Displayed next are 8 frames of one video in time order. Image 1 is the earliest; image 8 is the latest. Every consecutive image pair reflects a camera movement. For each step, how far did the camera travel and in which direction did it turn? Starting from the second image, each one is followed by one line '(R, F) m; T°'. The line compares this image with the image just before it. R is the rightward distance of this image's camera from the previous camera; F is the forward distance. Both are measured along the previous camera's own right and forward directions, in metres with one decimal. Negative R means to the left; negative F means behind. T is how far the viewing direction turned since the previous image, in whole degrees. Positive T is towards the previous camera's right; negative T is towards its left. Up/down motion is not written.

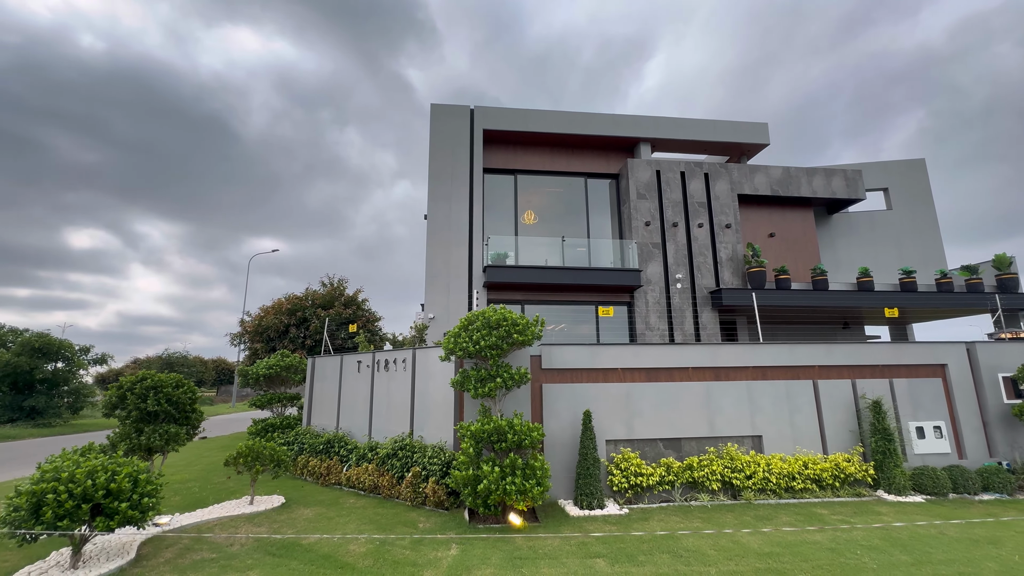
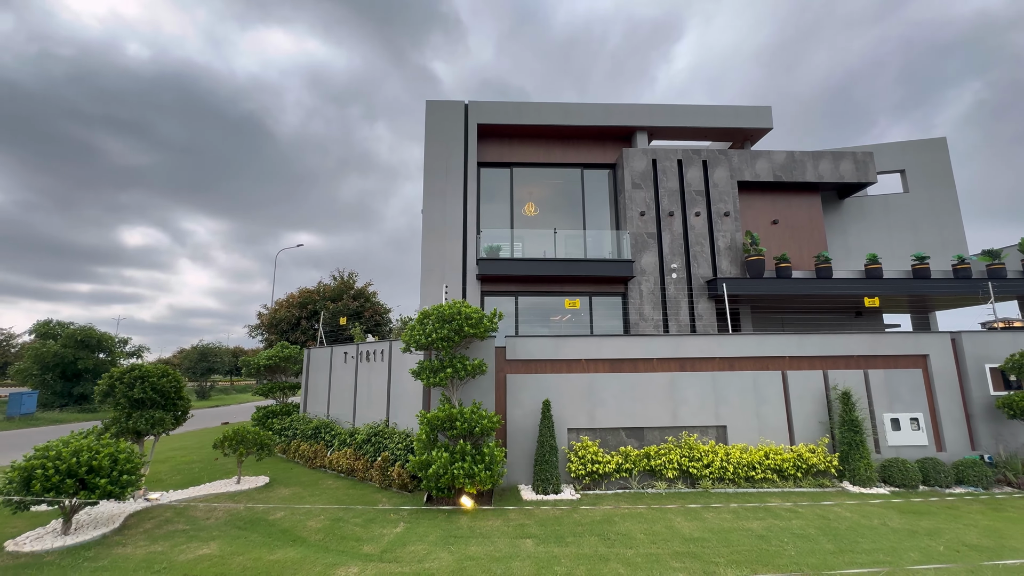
(+1.1, -0.2) m; -4°
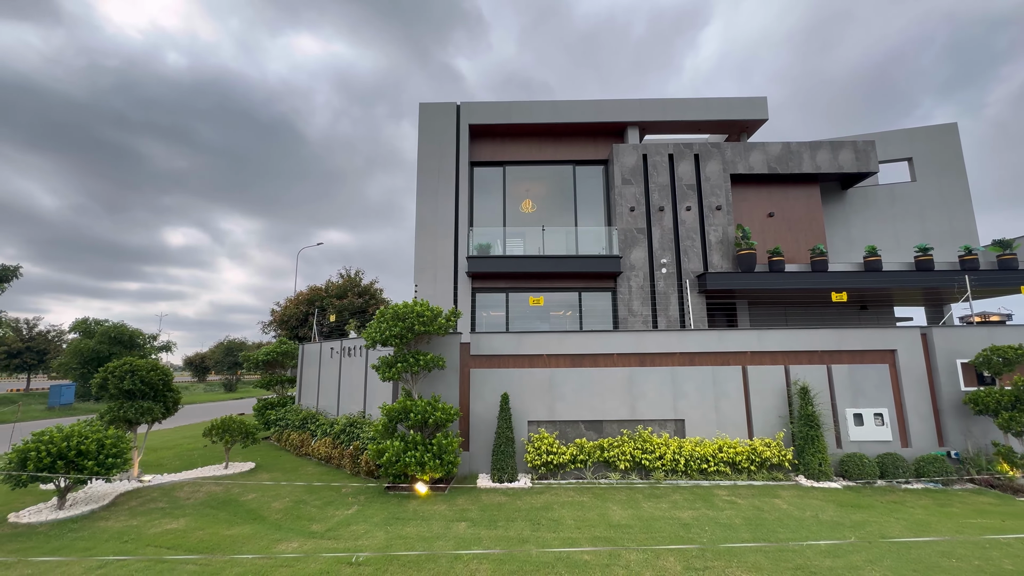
(+1.1, -0.3) m; -4°
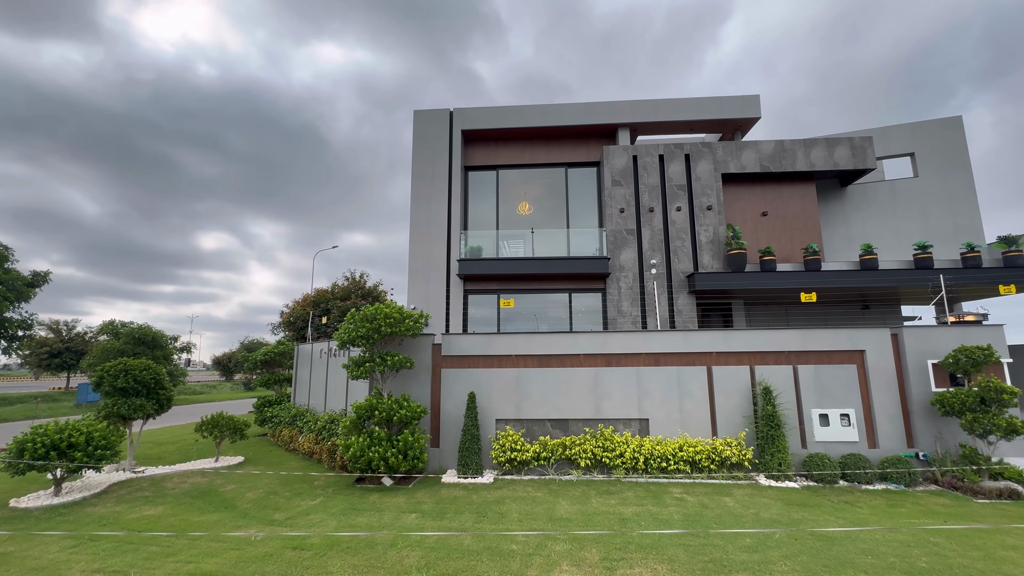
(+0.9, -0.2) m; -3°
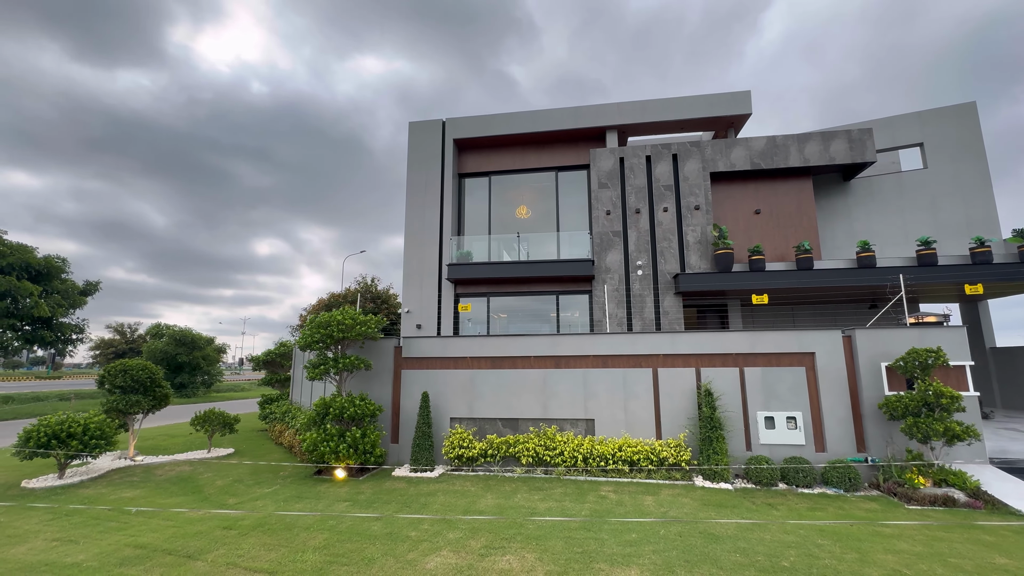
(+1.6, -0.3) m; -5°
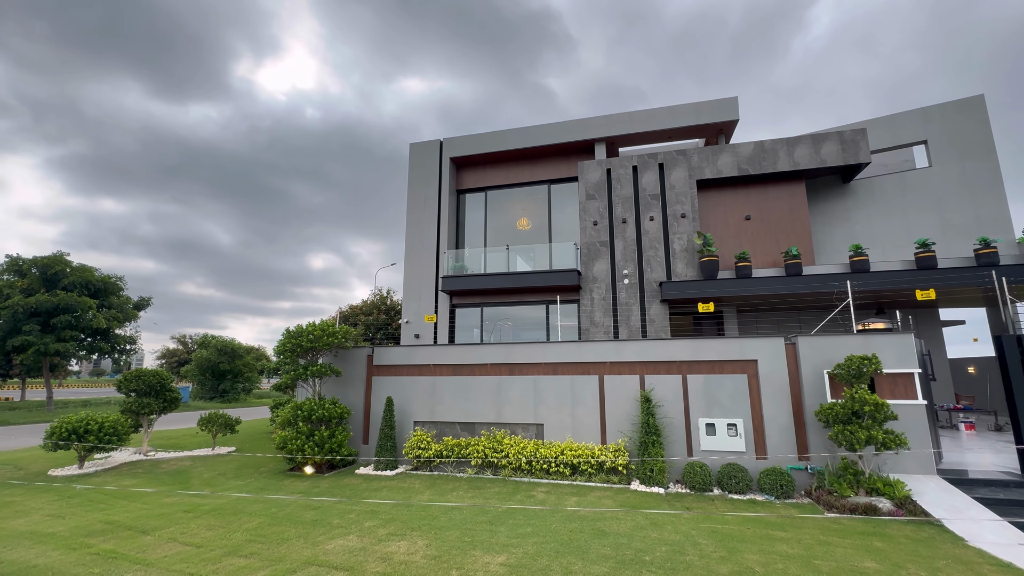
(+1.7, -0.4) m; -6°
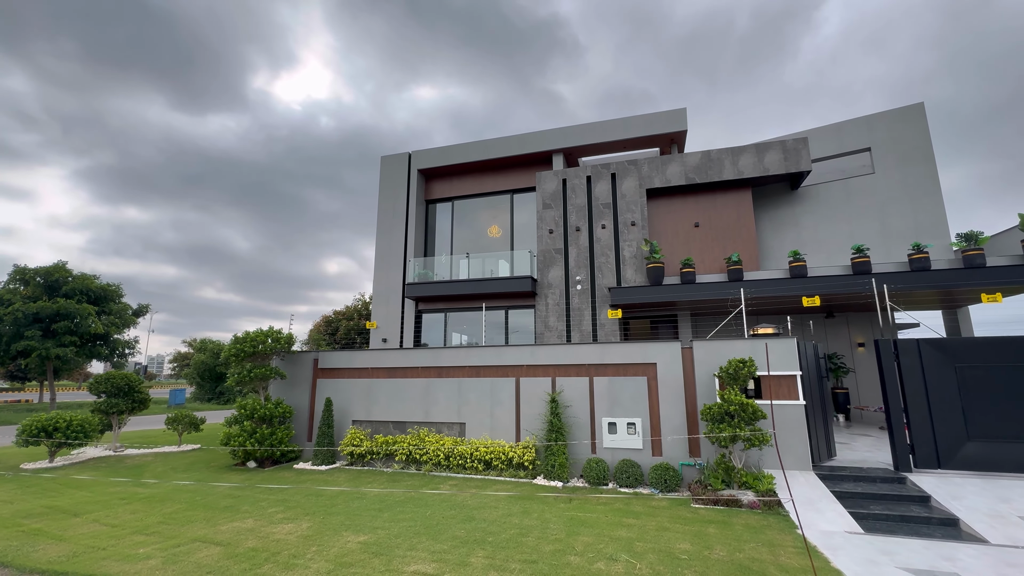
(+1.8, -0.6) m; -2°
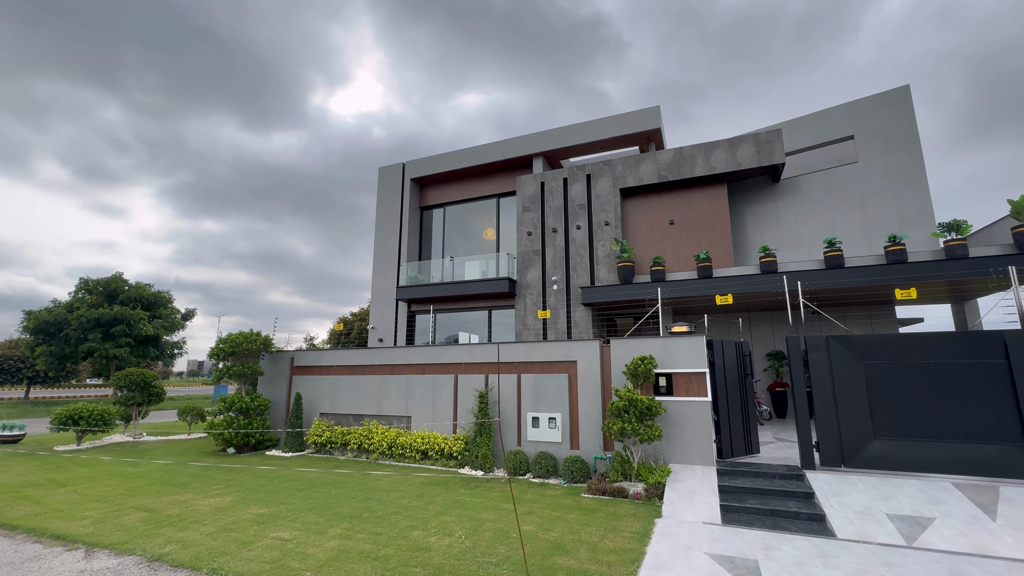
(+2.3, -0.4) m; -7°
